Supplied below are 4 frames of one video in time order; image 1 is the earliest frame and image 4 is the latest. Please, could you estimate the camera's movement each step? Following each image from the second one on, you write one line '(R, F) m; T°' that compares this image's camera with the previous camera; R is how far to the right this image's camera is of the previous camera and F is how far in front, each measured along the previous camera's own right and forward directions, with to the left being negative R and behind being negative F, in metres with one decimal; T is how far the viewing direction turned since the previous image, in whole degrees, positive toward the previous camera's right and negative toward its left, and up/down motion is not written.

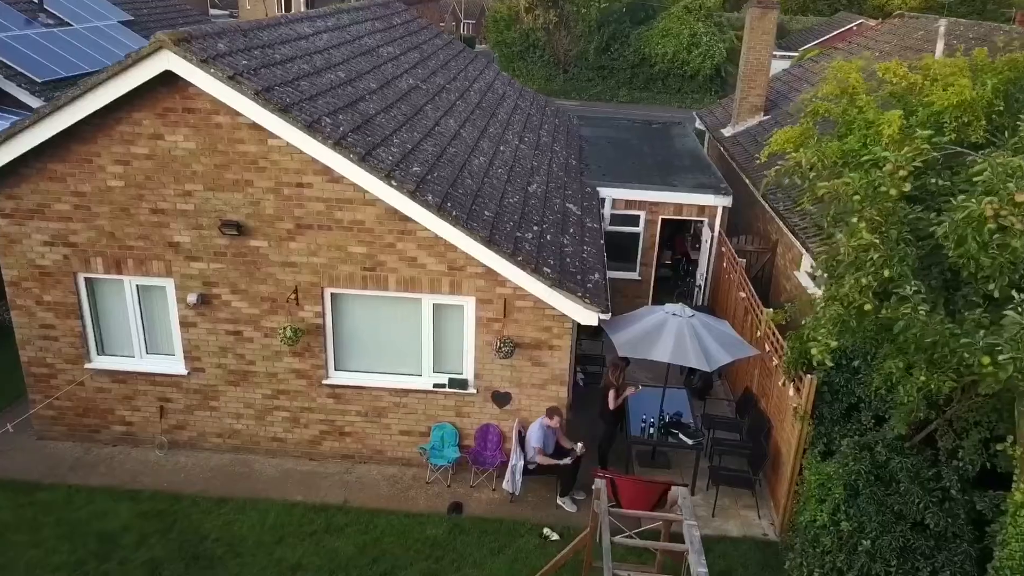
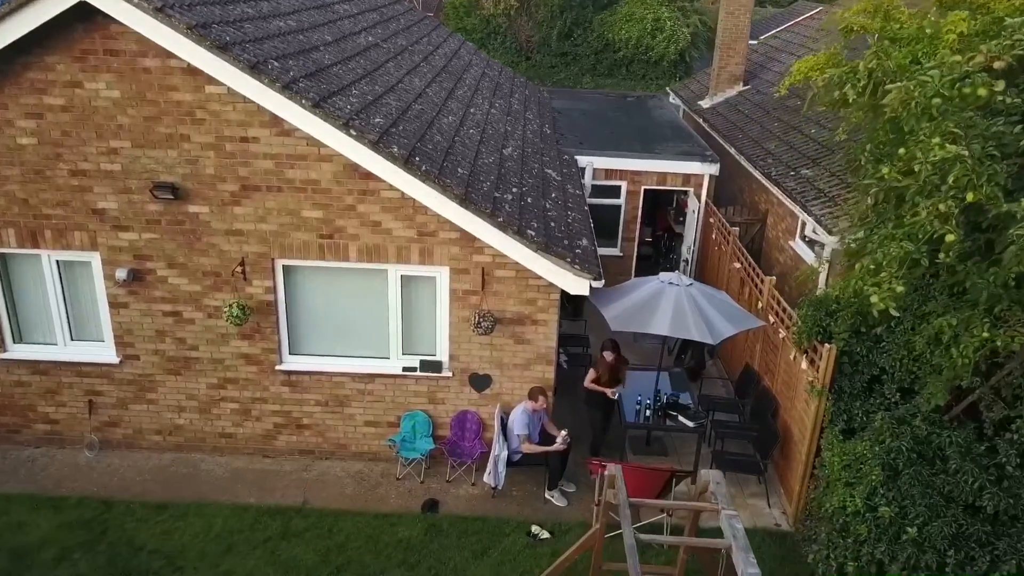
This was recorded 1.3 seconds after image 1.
(-0.2, +1.1) m; +3°
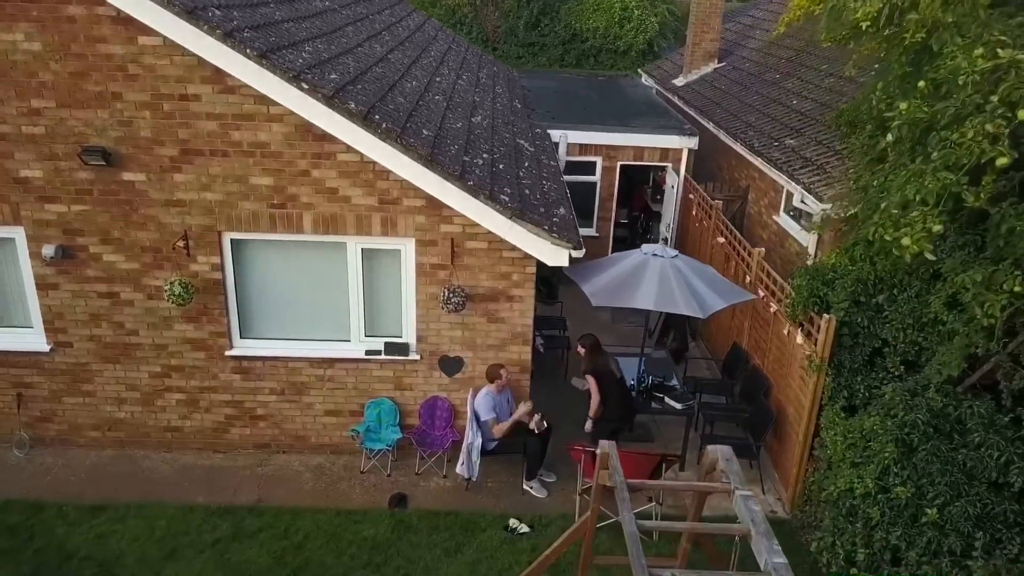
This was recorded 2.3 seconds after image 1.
(0.0, +0.7) m; +2°
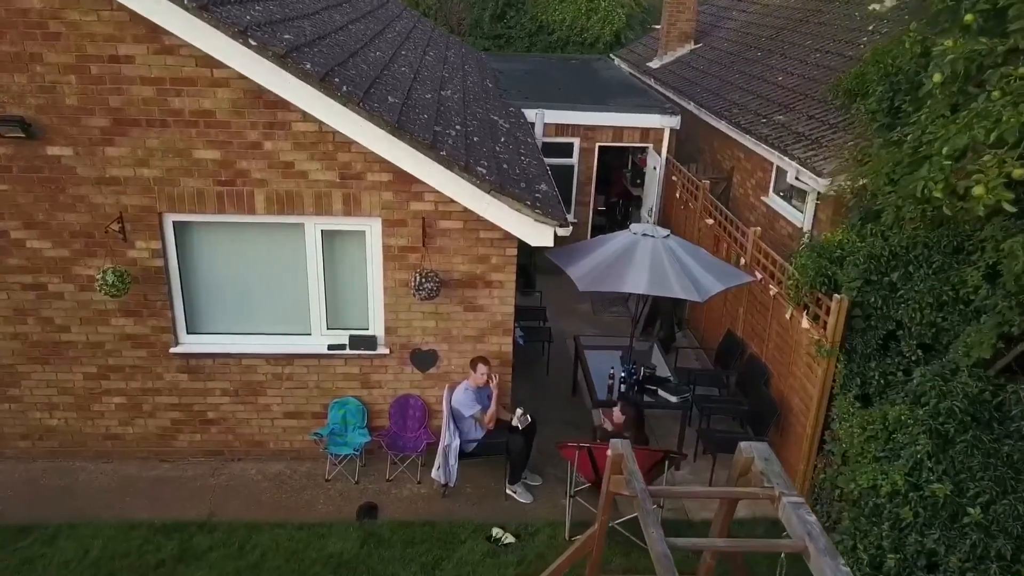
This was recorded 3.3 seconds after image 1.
(-0.1, +0.7) m; +2°
